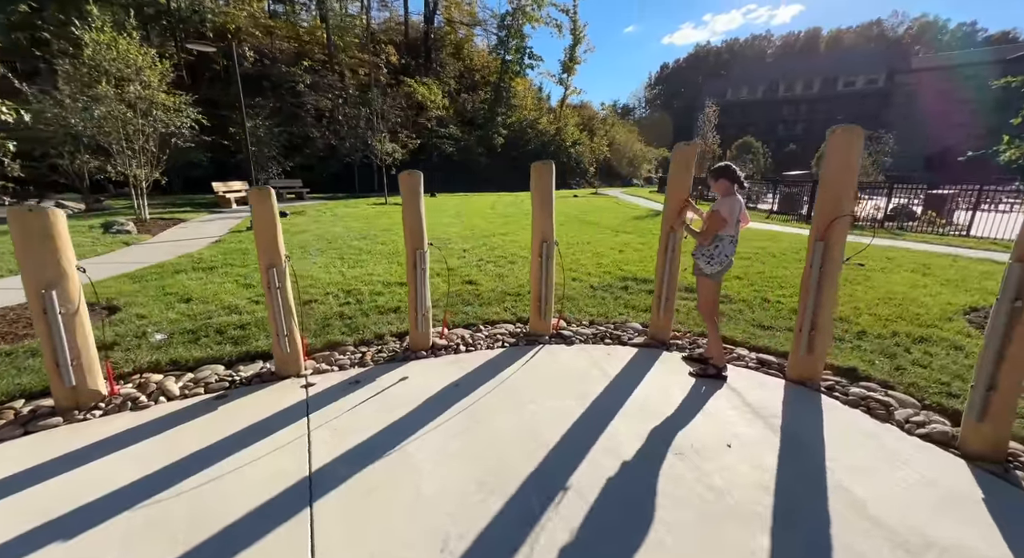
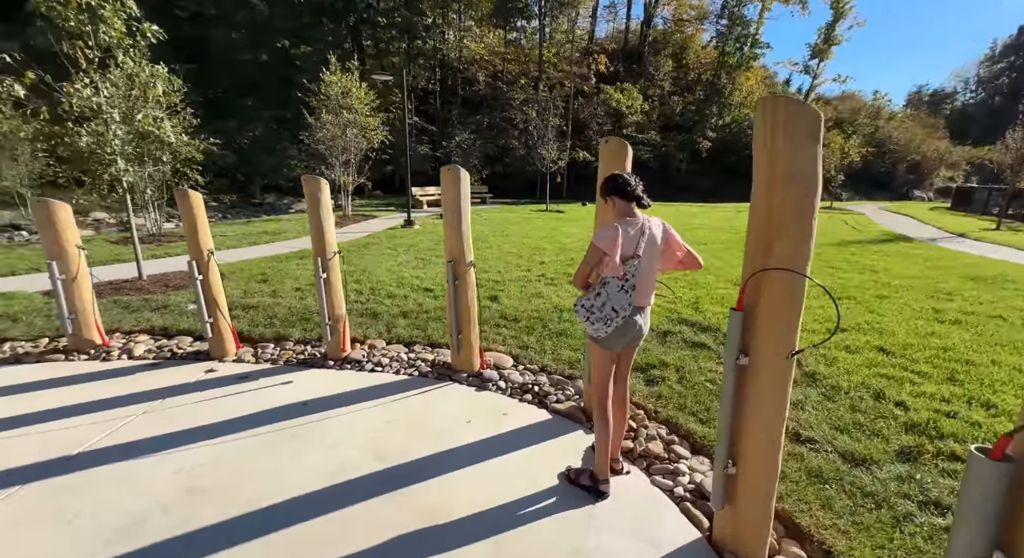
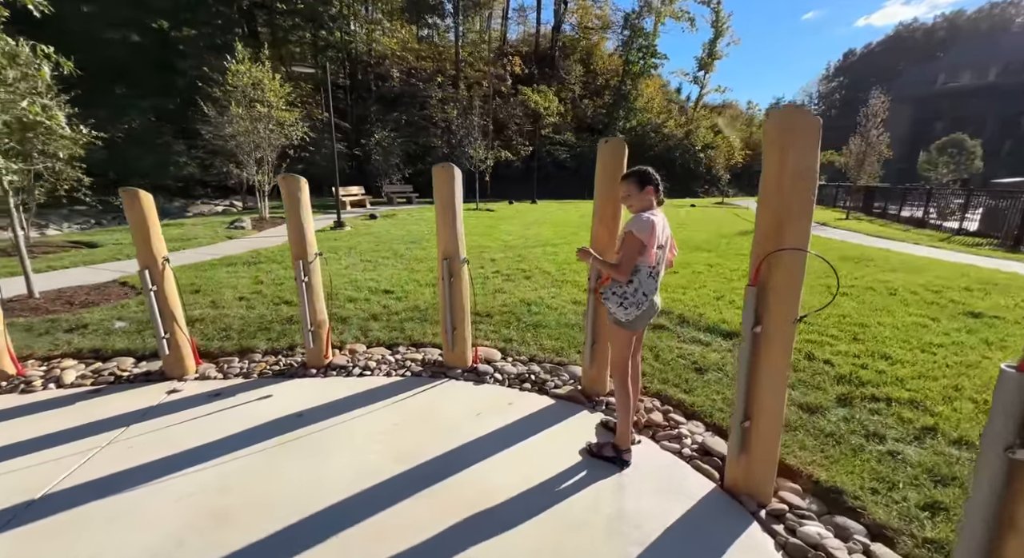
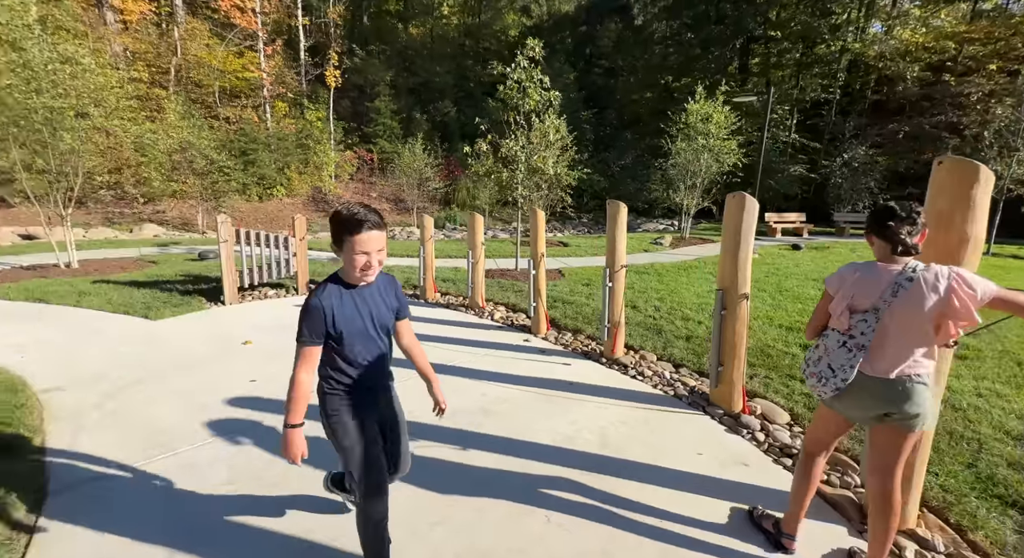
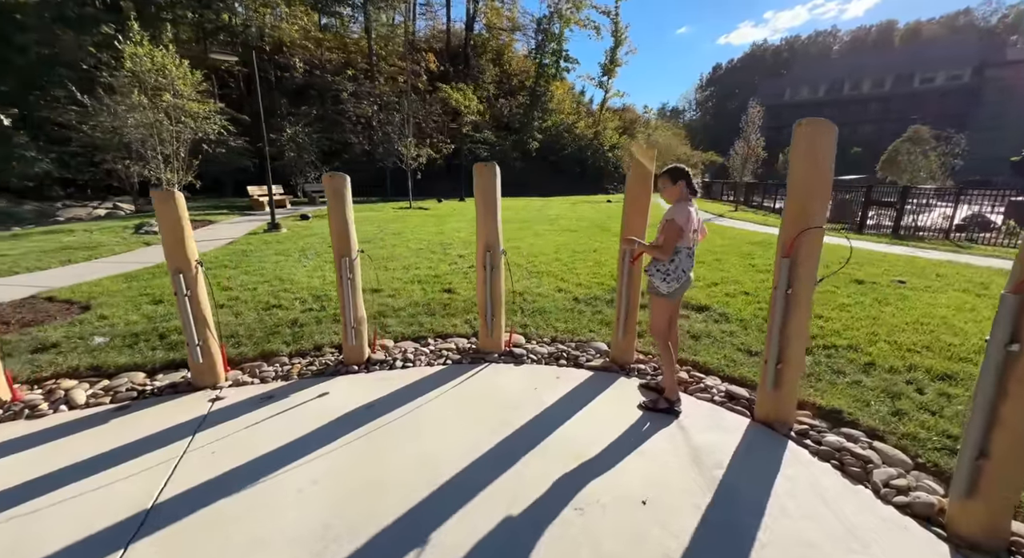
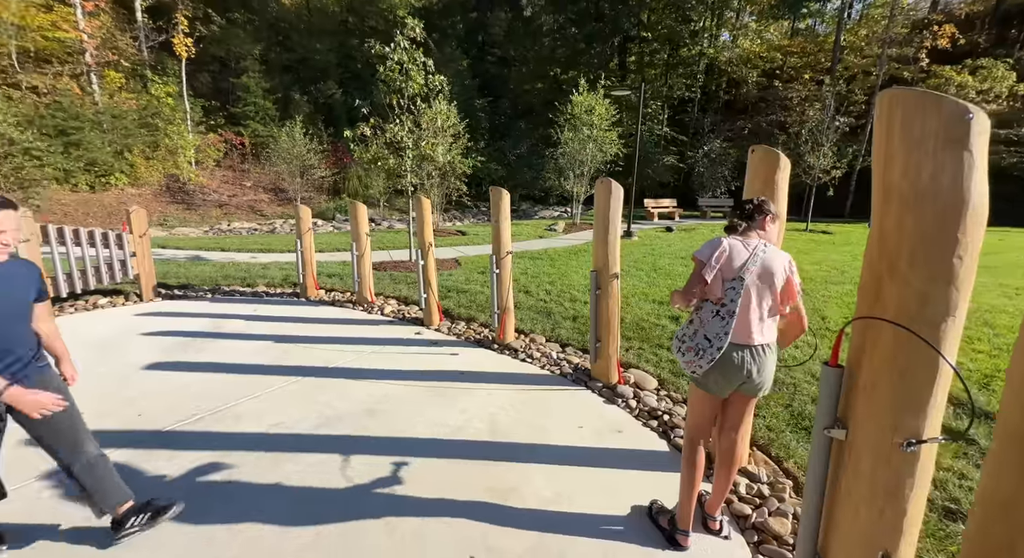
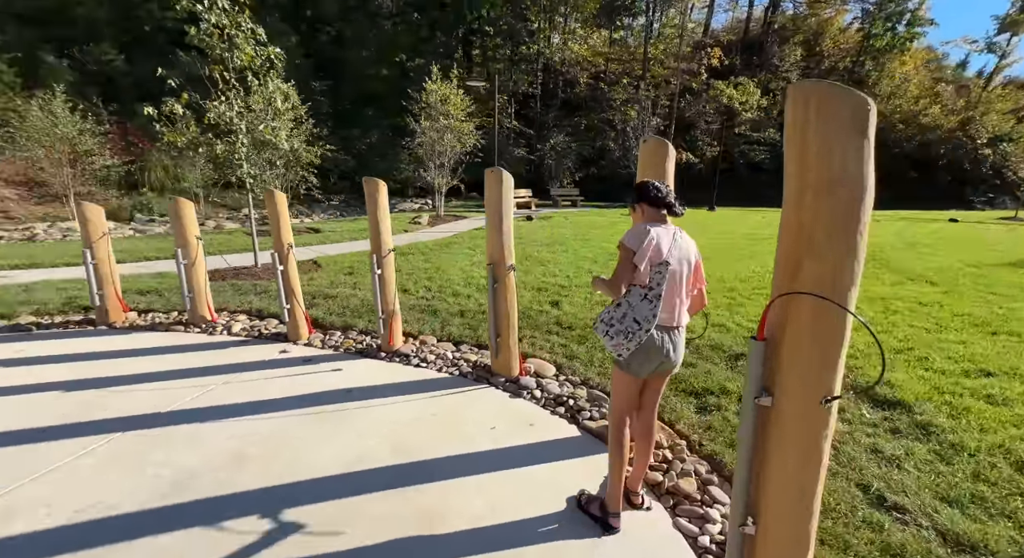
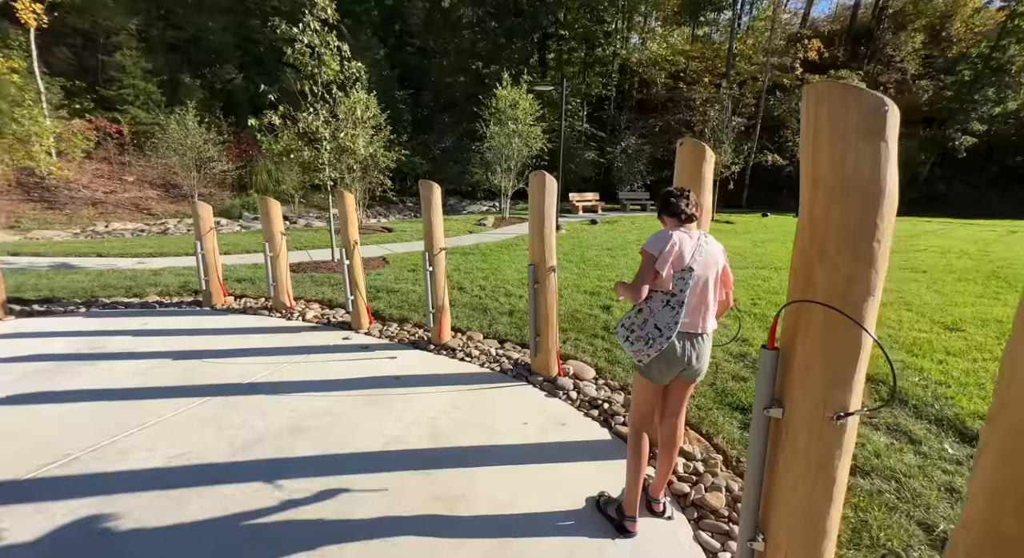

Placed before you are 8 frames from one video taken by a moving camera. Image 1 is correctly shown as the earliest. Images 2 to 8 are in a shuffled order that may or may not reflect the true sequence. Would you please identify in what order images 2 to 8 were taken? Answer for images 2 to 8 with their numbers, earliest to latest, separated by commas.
5, 3, 2, 7, 8, 6, 4
